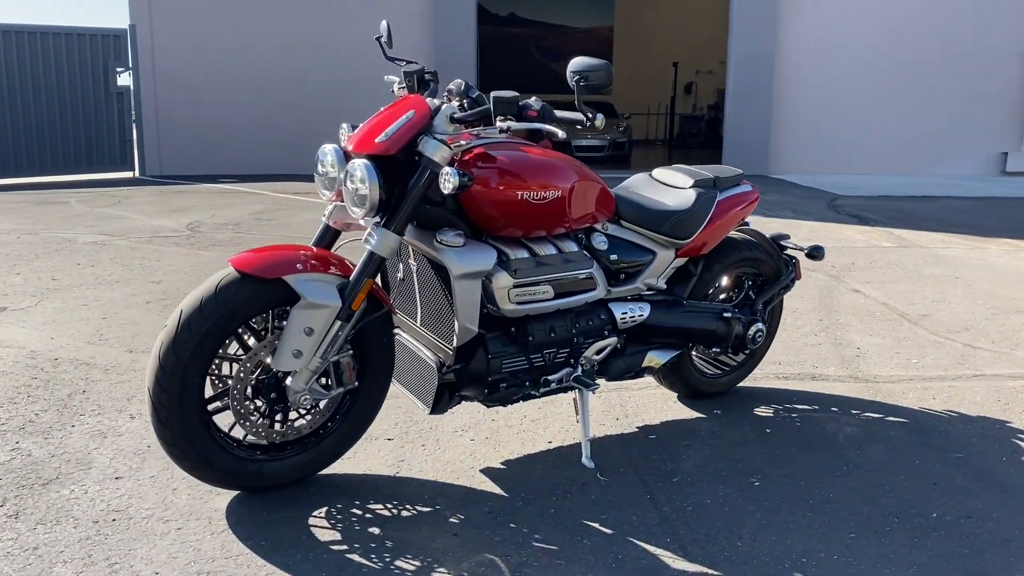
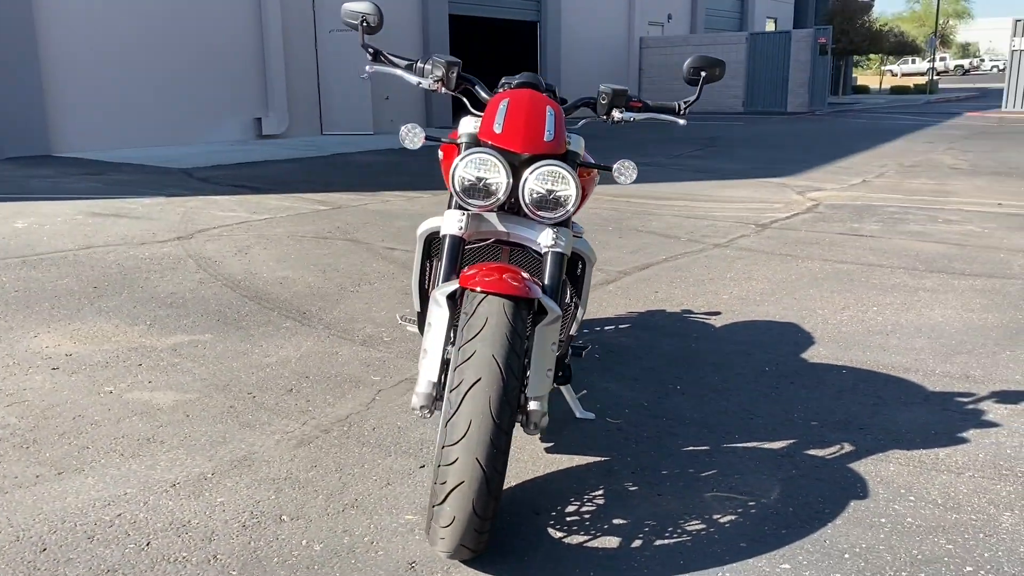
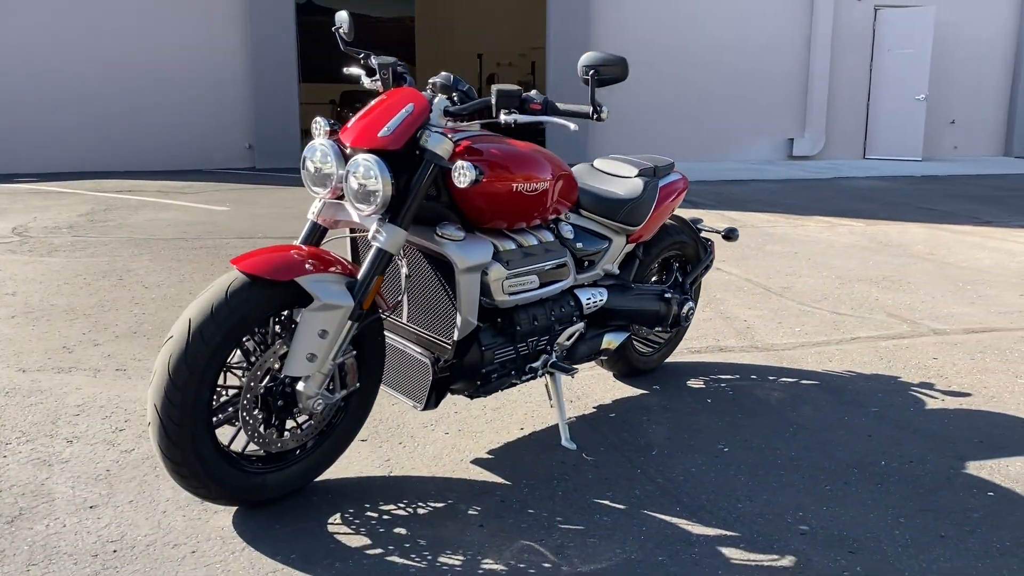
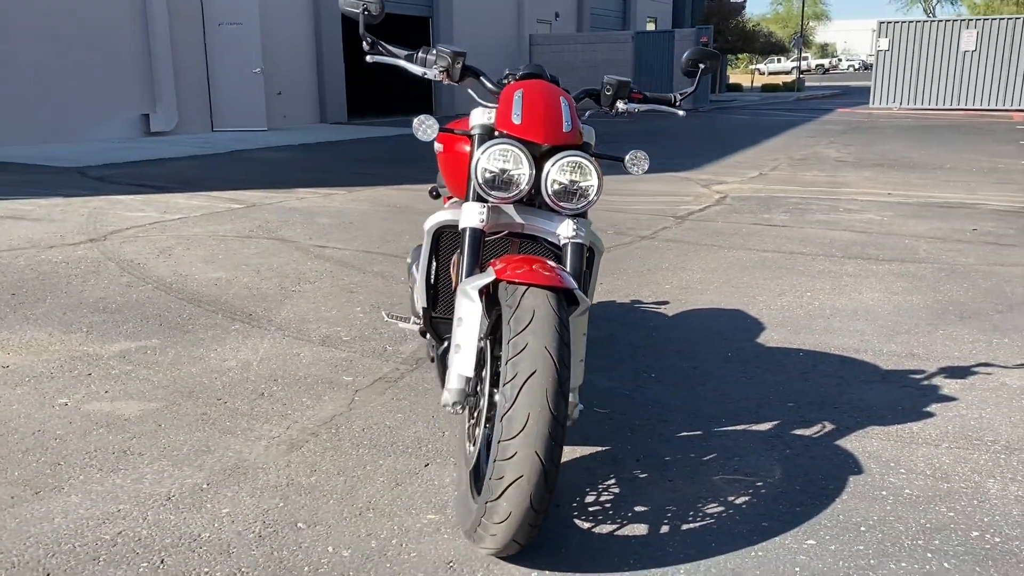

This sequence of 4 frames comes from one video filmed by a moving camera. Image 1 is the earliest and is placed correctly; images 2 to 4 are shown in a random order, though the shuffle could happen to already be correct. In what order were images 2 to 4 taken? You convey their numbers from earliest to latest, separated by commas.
3, 2, 4
